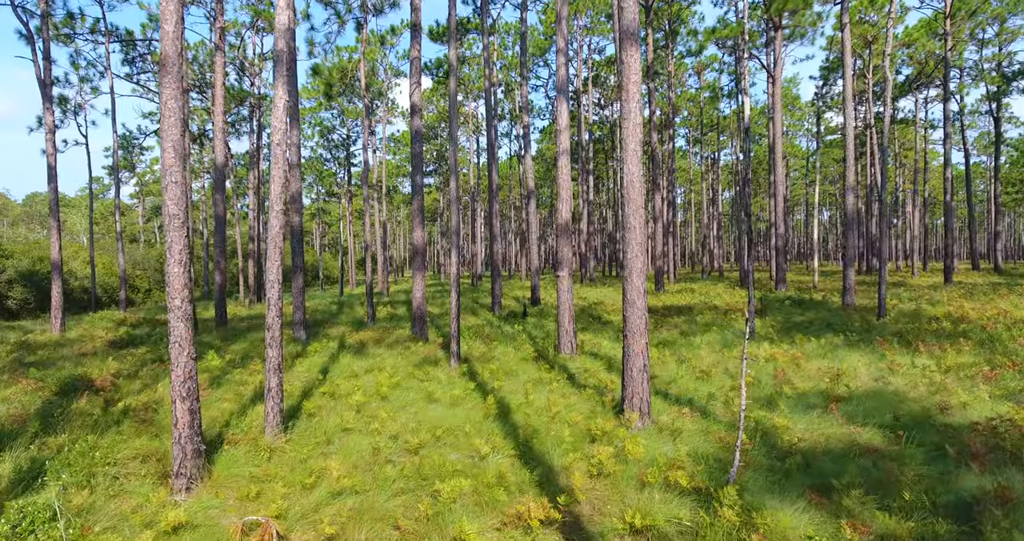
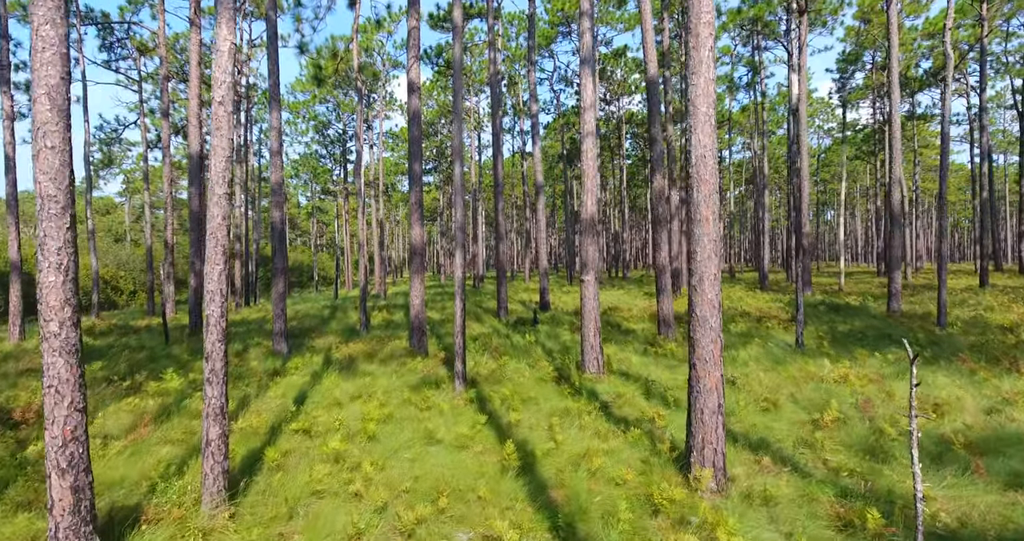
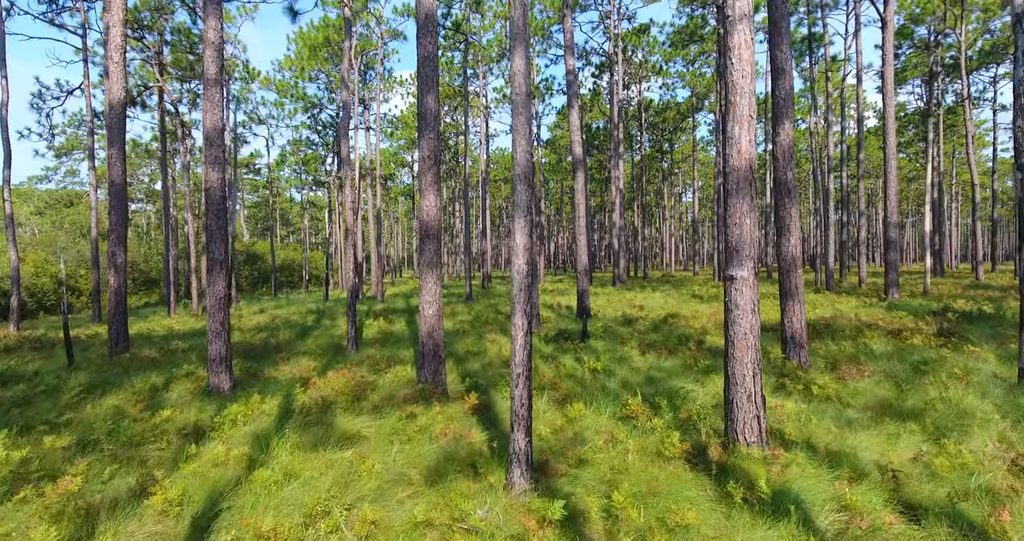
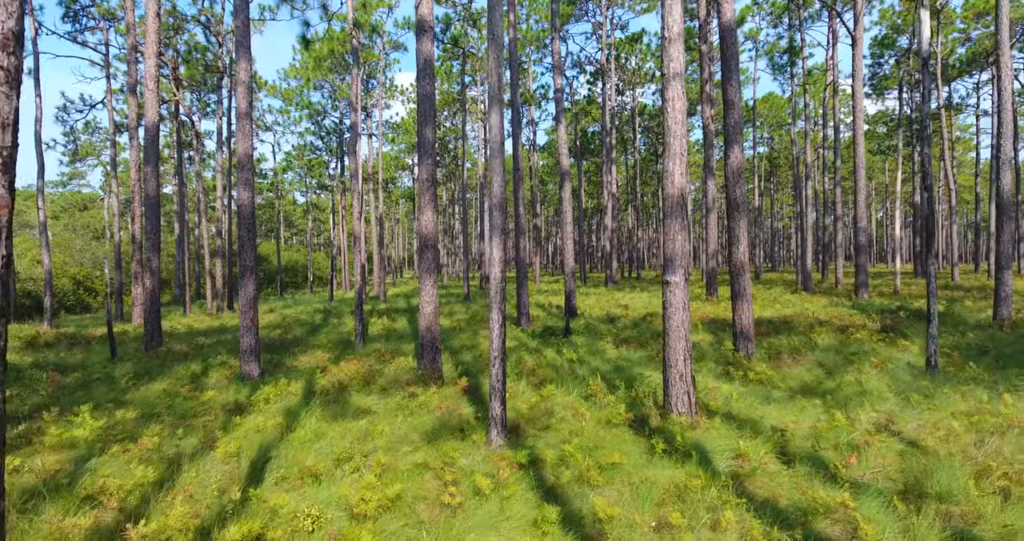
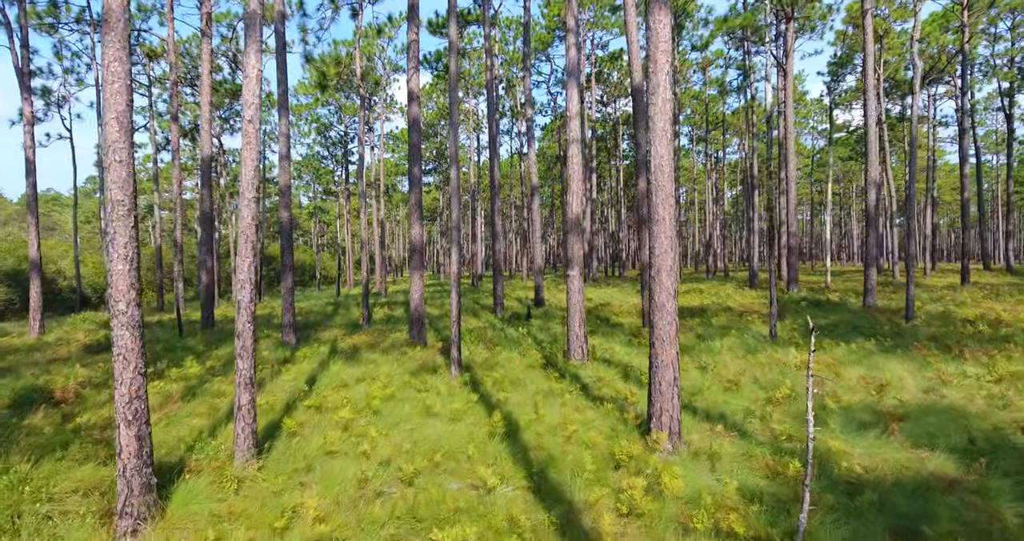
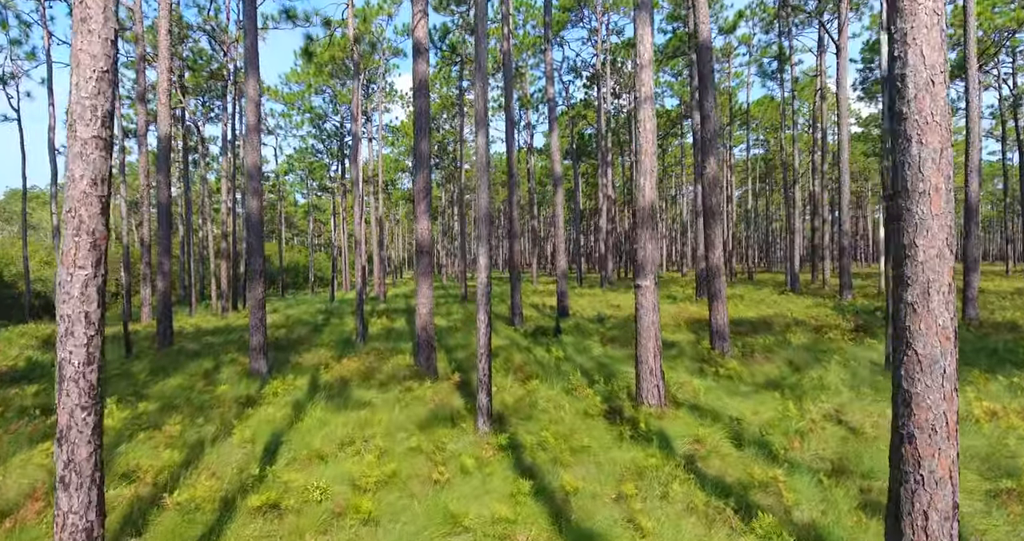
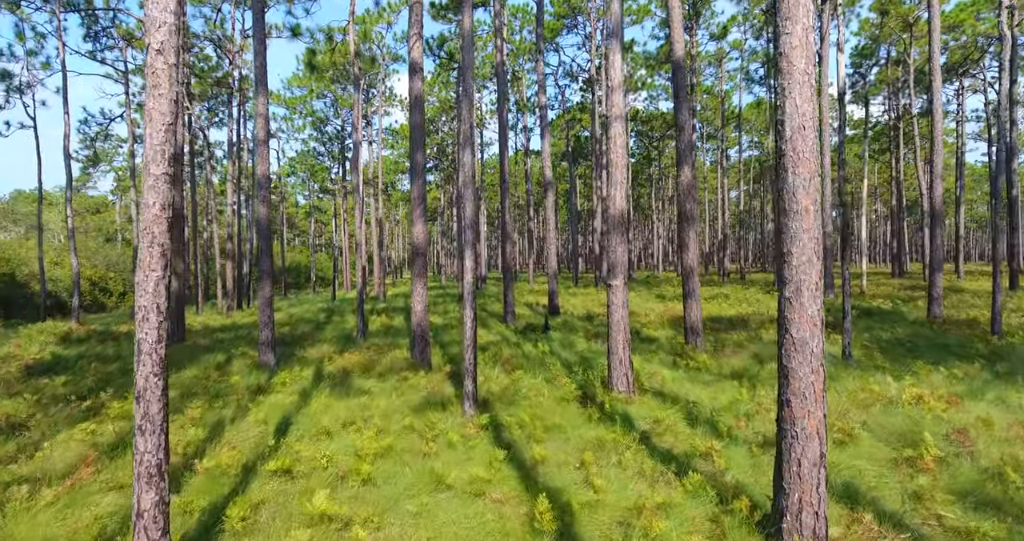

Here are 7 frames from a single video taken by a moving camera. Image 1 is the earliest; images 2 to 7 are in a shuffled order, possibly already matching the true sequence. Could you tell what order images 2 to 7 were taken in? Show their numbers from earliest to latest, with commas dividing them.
5, 2, 7, 6, 4, 3
